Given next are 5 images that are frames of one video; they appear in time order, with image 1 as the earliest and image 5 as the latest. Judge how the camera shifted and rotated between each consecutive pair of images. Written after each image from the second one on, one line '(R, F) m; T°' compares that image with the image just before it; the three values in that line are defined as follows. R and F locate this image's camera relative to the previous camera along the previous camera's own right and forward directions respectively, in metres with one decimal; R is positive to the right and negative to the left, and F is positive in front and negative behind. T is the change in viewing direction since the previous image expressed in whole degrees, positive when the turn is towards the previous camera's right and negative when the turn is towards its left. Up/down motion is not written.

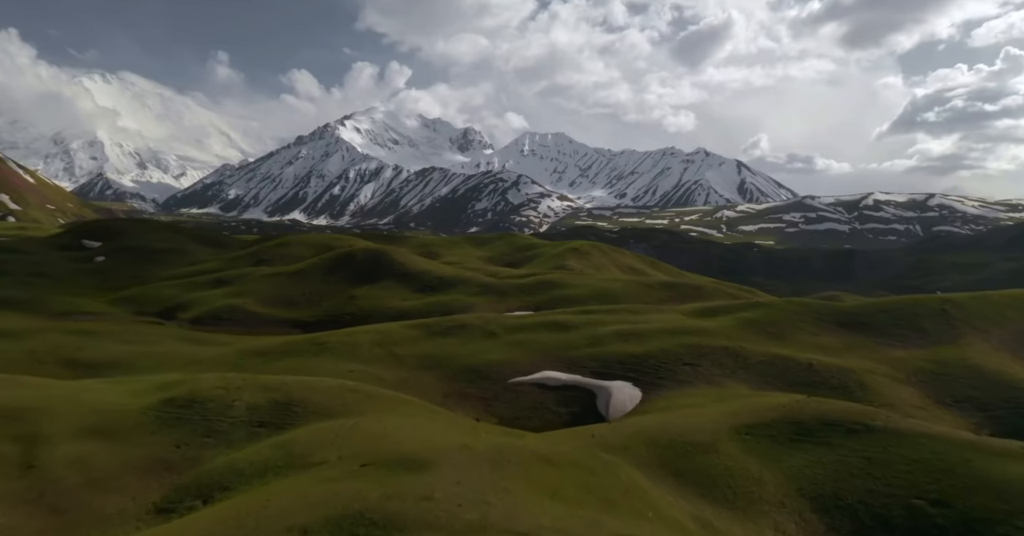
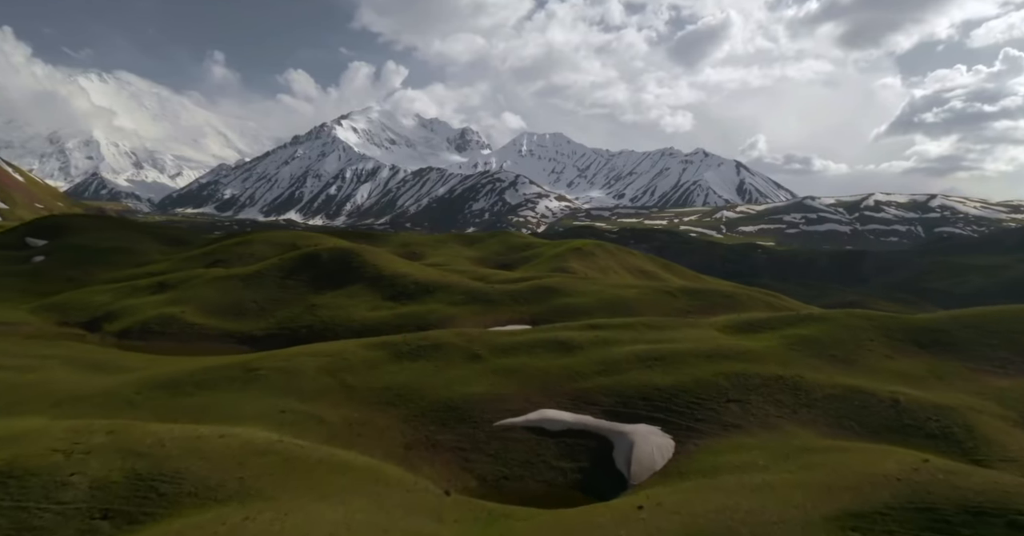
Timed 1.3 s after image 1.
(+0.6, +15.6) m; 0°
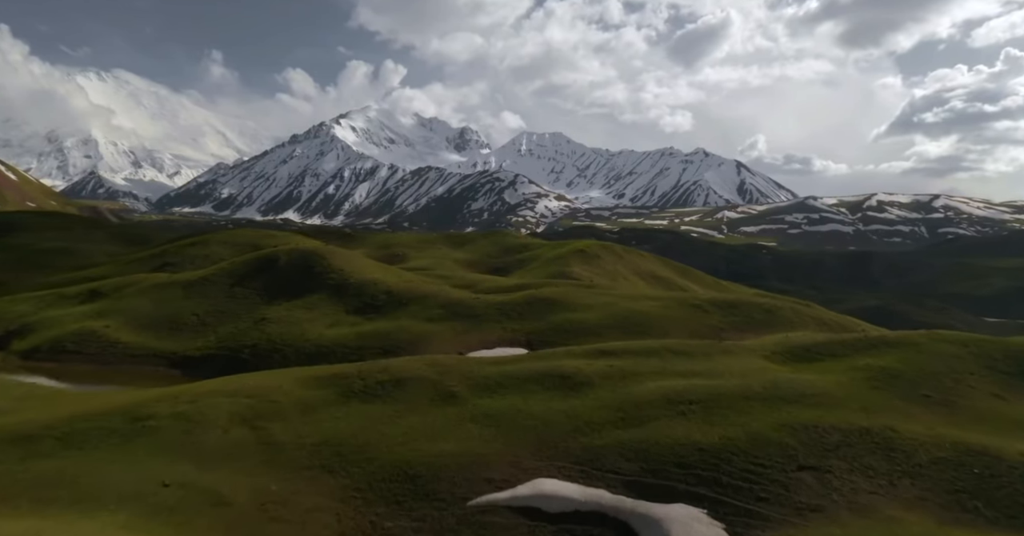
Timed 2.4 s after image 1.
(+0.7, +13.5) m; 0°
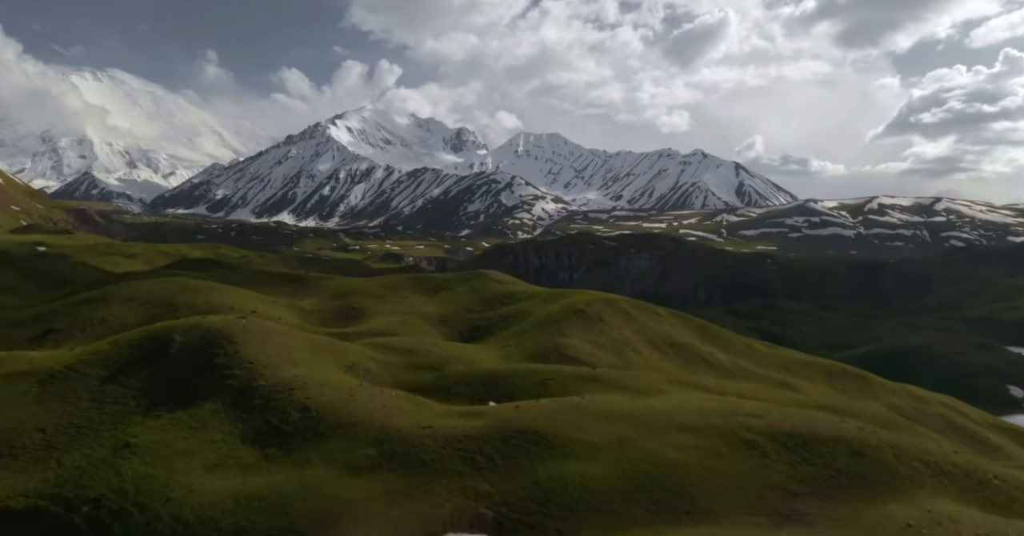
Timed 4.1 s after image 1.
(+1.6, +19.5) m; 0°
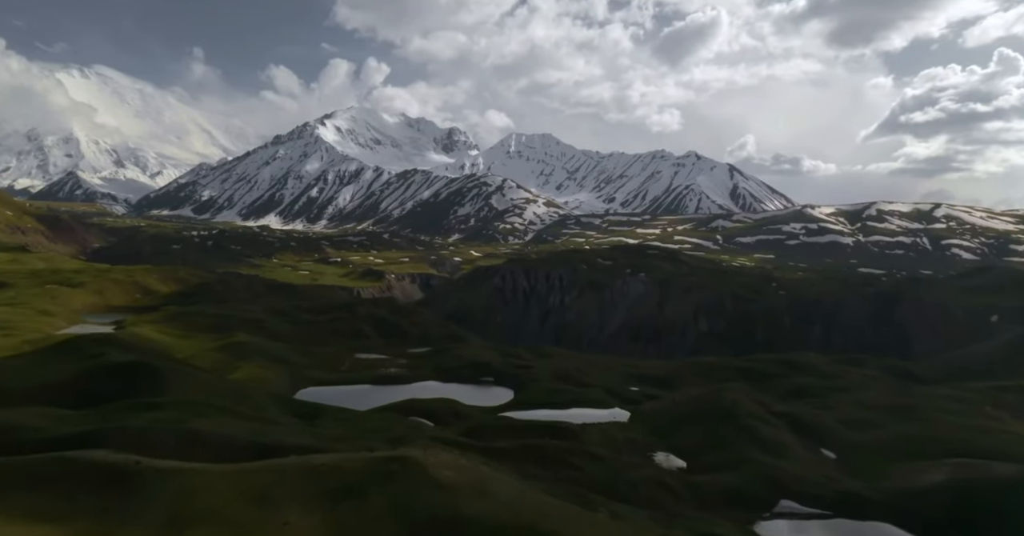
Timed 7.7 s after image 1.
(+3.3, +35.0) m; +1°
